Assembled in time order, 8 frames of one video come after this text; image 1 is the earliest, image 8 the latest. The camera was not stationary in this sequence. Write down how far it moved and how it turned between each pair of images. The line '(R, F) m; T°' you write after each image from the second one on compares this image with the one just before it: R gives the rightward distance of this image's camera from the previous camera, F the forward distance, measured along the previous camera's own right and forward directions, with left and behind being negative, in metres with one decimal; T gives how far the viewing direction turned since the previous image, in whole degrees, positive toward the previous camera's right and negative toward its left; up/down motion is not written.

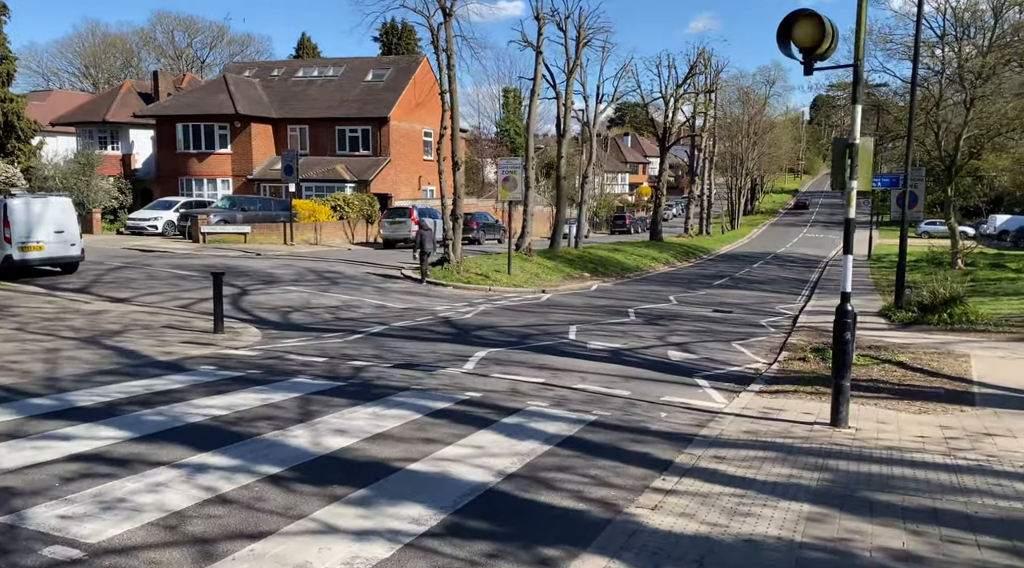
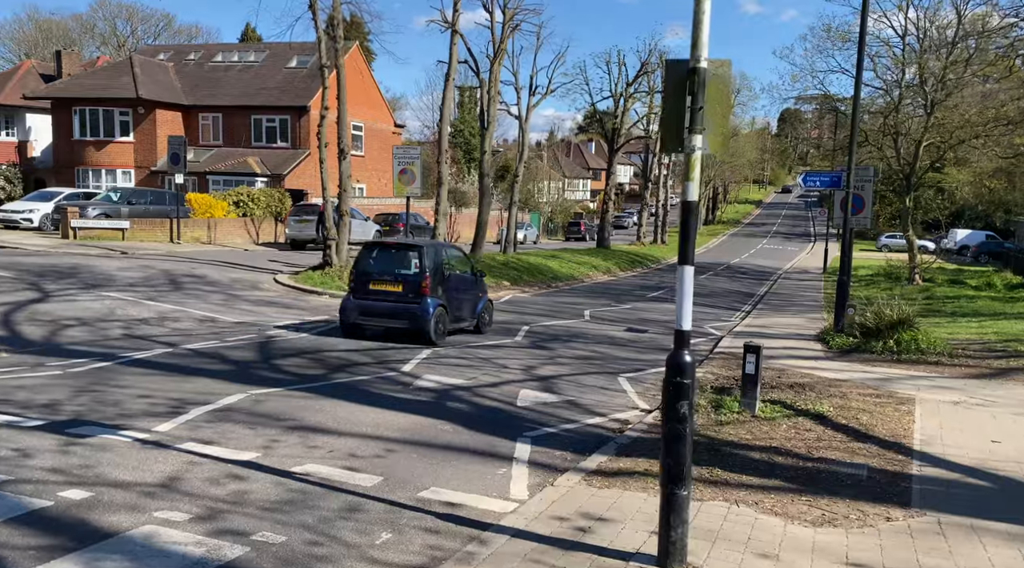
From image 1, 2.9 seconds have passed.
(+1.8, +3.1) m; +2°
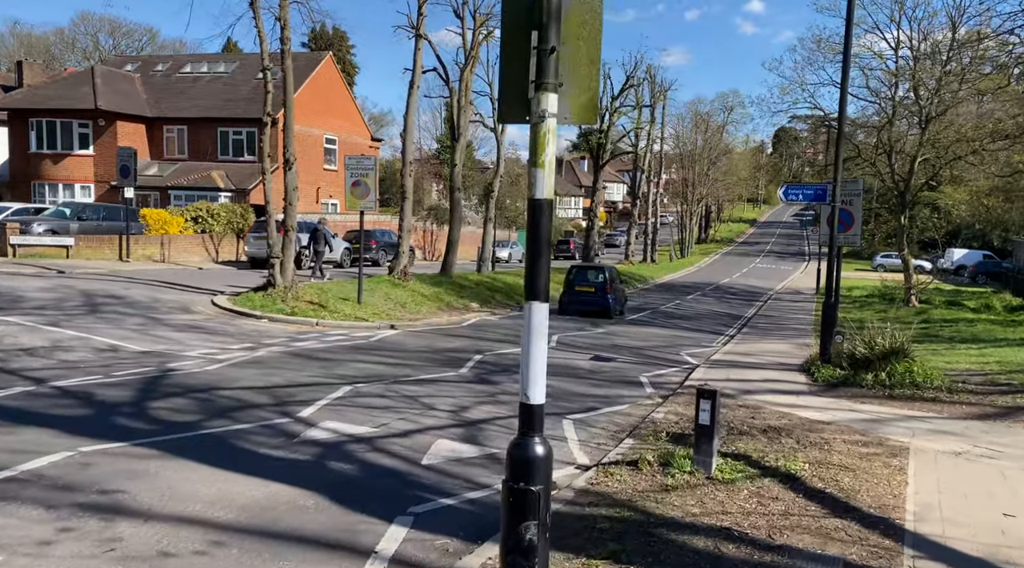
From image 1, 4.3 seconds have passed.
(+0.7, +1.6) m; 0°
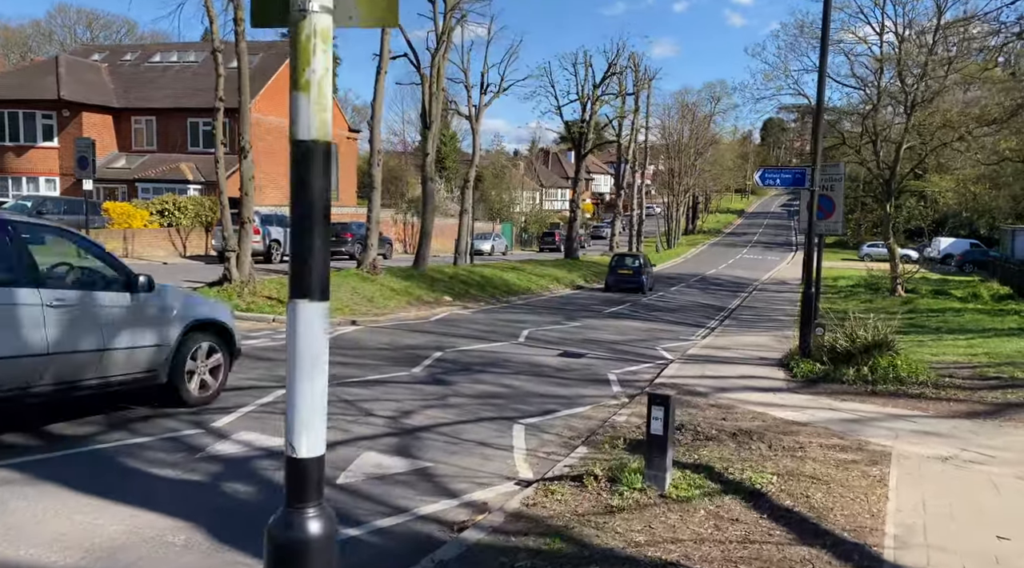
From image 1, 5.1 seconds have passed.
(+0.5, +0.9) m; +1°
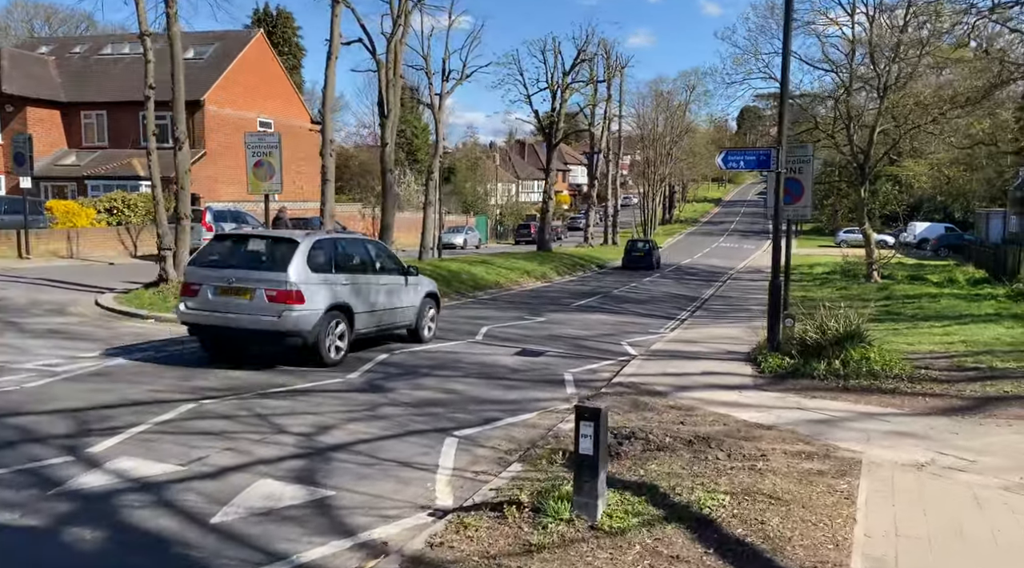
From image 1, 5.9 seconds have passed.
(+0.5, +0.9) m; +1°
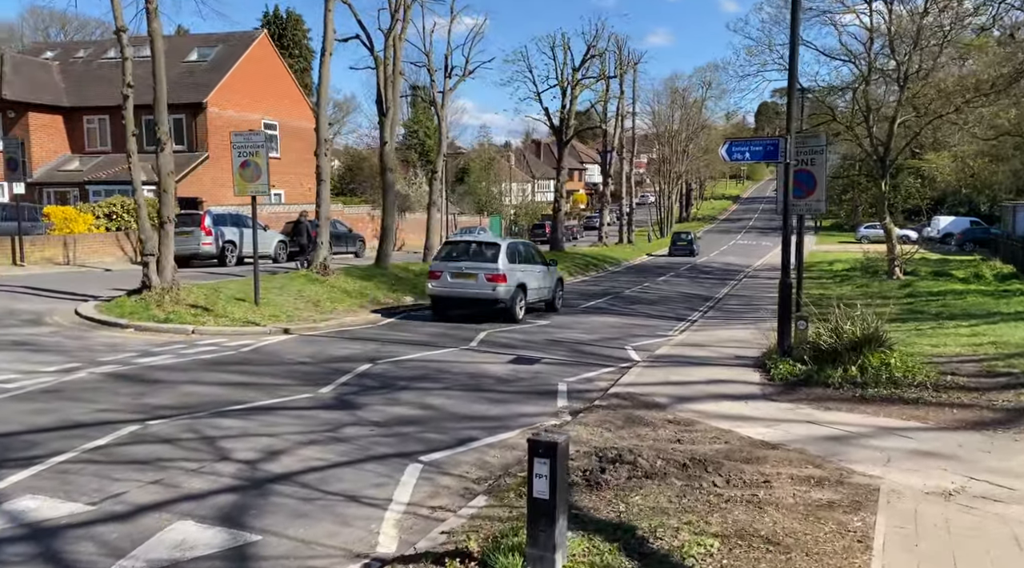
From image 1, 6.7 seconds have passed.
(+0.4, +0.9) m; -1°
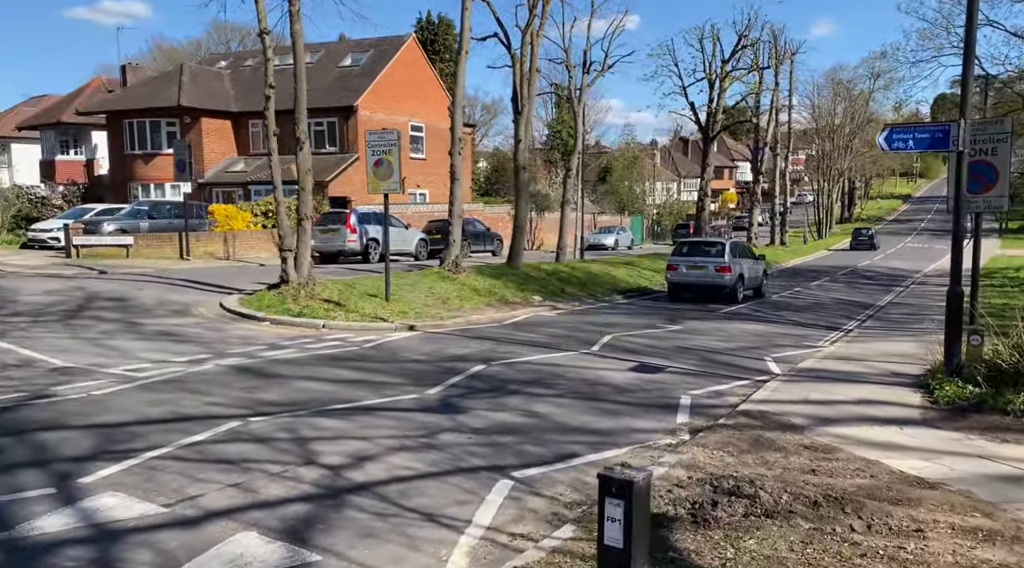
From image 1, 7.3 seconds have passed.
(+0.3, +0.6) m; -10°
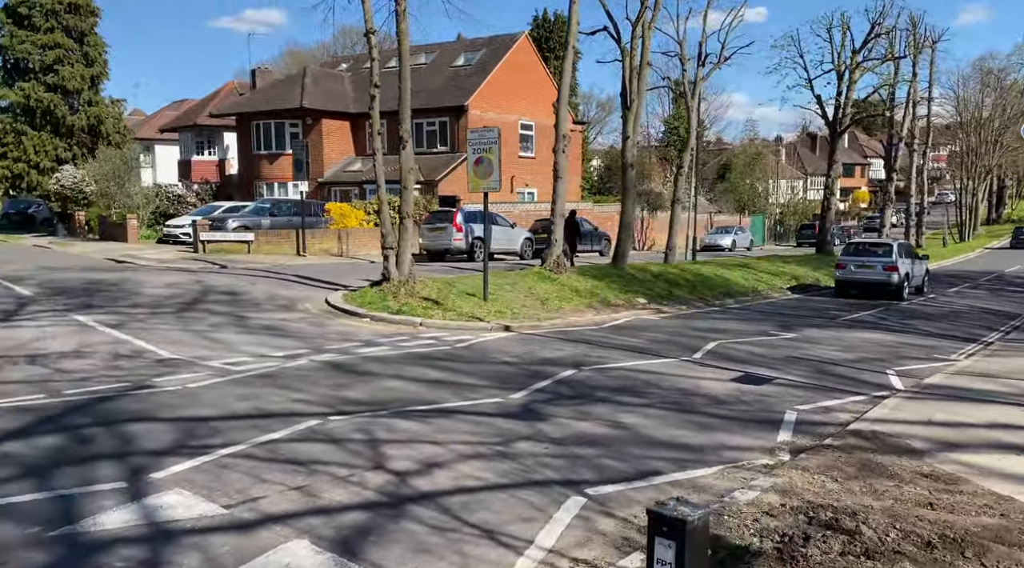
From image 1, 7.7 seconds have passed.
(+0.3, +0.4) m; -8°
